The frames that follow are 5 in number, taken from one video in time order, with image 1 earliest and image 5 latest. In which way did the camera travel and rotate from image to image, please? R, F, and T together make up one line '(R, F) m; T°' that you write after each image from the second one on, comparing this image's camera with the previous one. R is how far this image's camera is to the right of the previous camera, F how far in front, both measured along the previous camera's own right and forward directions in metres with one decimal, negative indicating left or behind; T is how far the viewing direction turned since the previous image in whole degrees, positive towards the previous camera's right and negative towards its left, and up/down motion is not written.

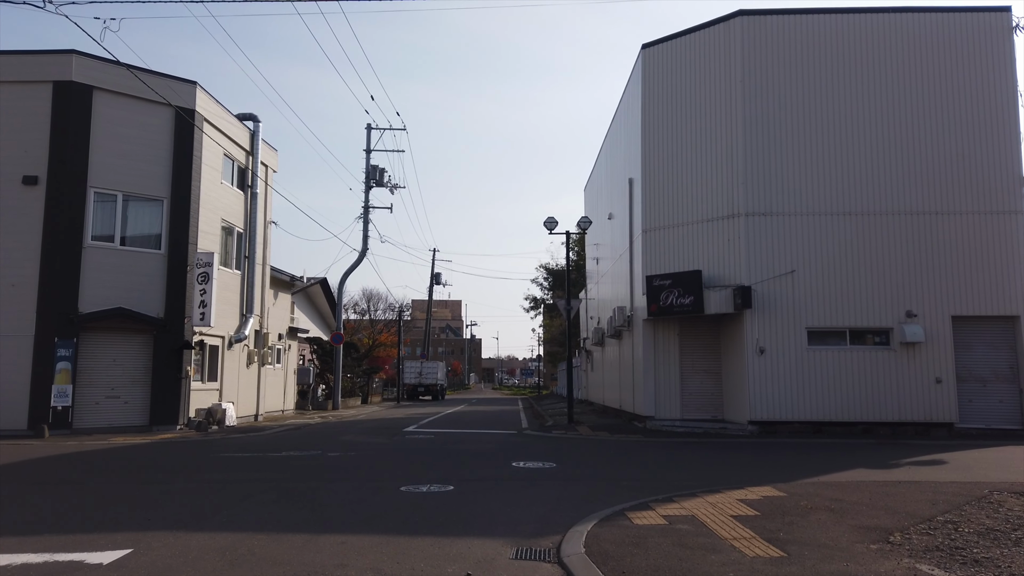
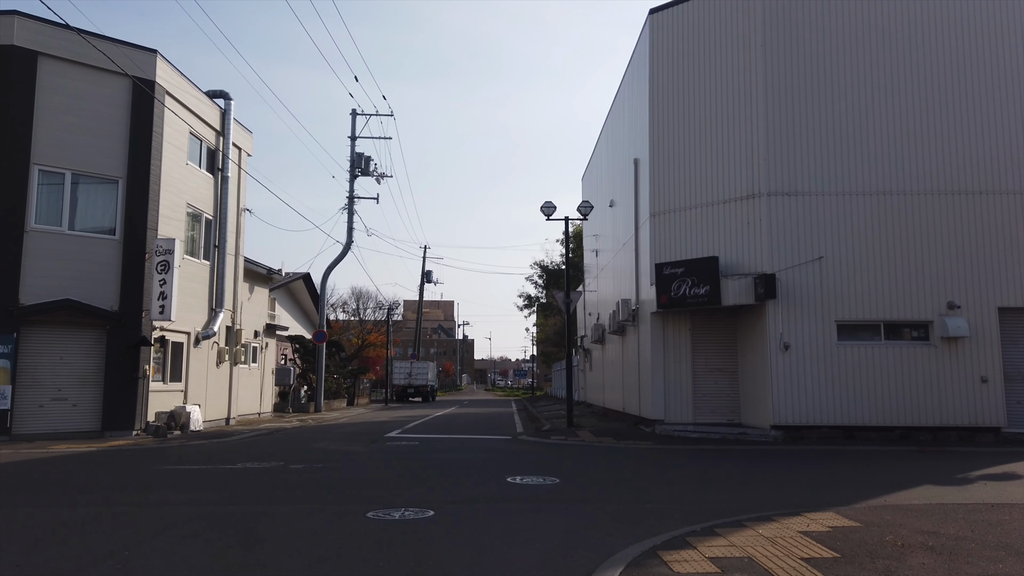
(0.0, +2.1) m; +1°
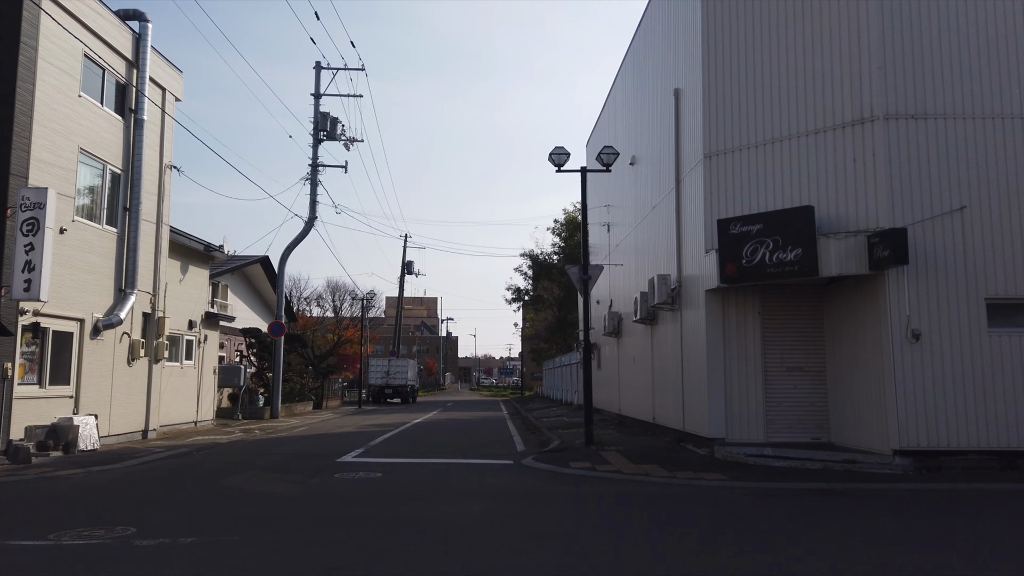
(-0.4, +5.4) m; +1°
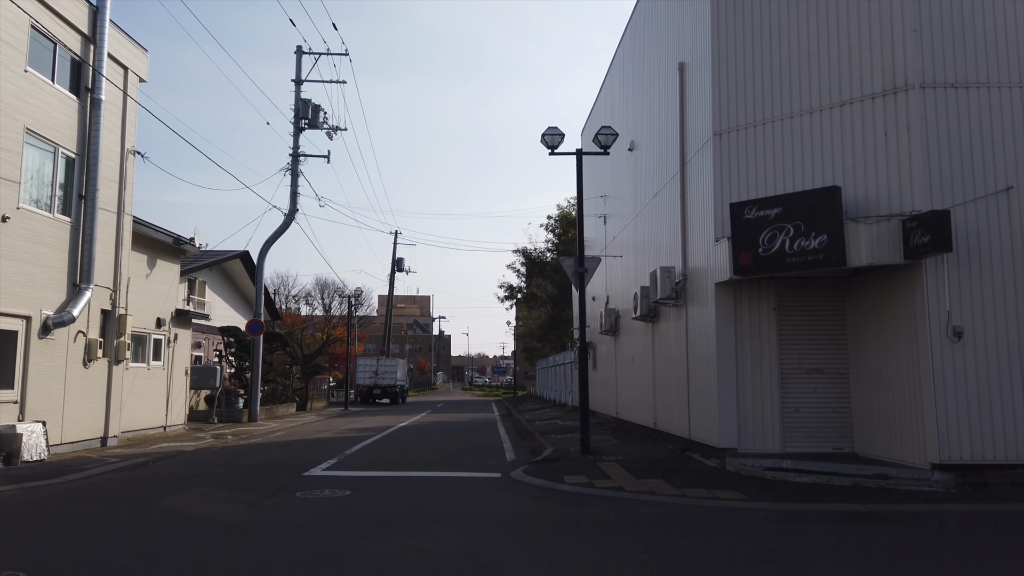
(+0.1, +1.5) m; 0°
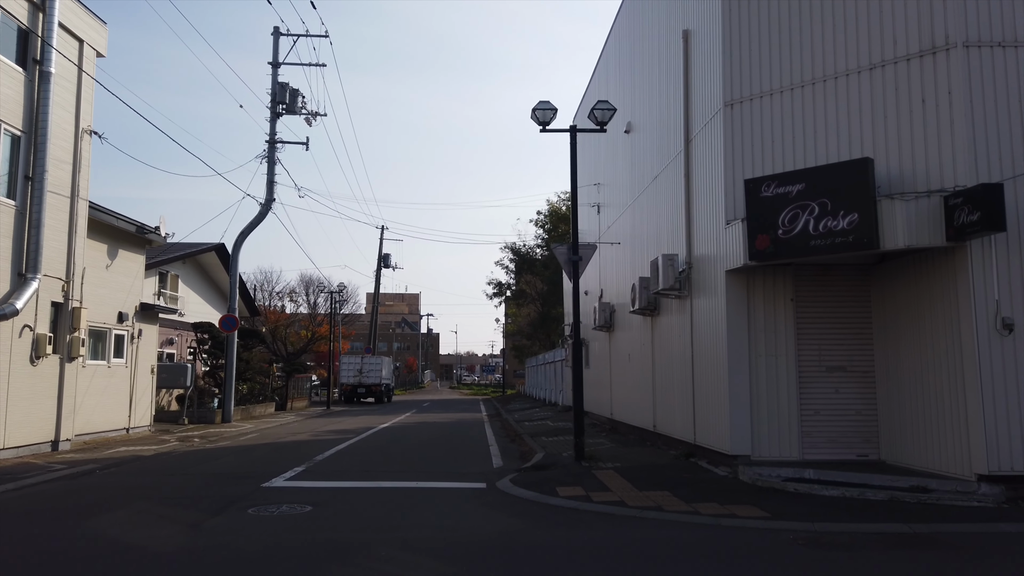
(0.0, +1.4) m; +1°
